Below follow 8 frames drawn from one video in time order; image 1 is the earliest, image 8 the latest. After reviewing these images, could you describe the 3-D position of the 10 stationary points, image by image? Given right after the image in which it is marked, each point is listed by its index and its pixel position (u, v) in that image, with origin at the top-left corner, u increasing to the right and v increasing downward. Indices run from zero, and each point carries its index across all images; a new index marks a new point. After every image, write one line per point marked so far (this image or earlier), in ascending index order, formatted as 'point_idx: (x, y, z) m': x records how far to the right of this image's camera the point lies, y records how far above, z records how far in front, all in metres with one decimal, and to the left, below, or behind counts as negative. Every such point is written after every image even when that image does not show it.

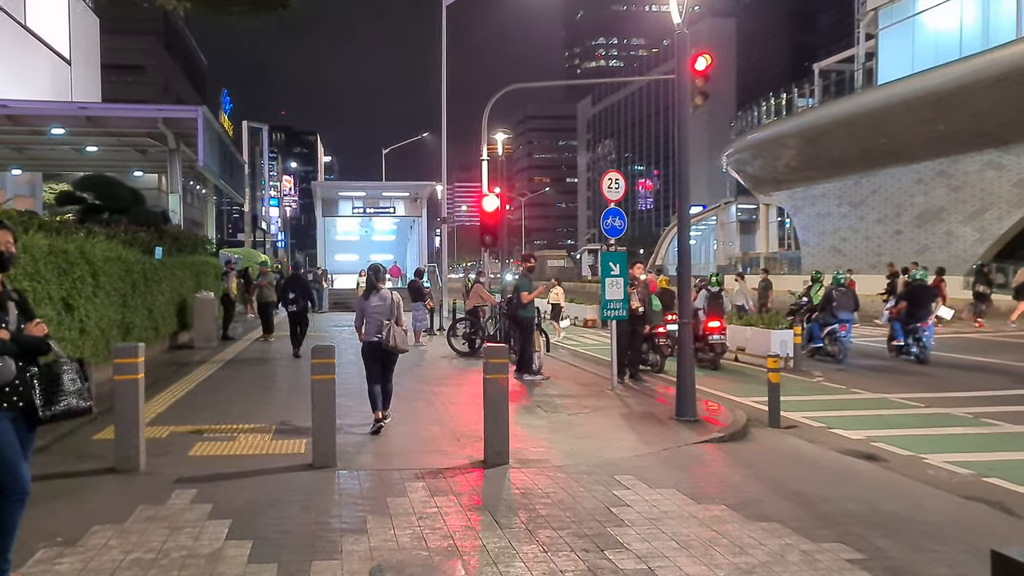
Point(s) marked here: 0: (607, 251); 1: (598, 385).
0: (+1.2, +0.4, +10.9) m
1: (+1.1, -1.2, +11.4) m
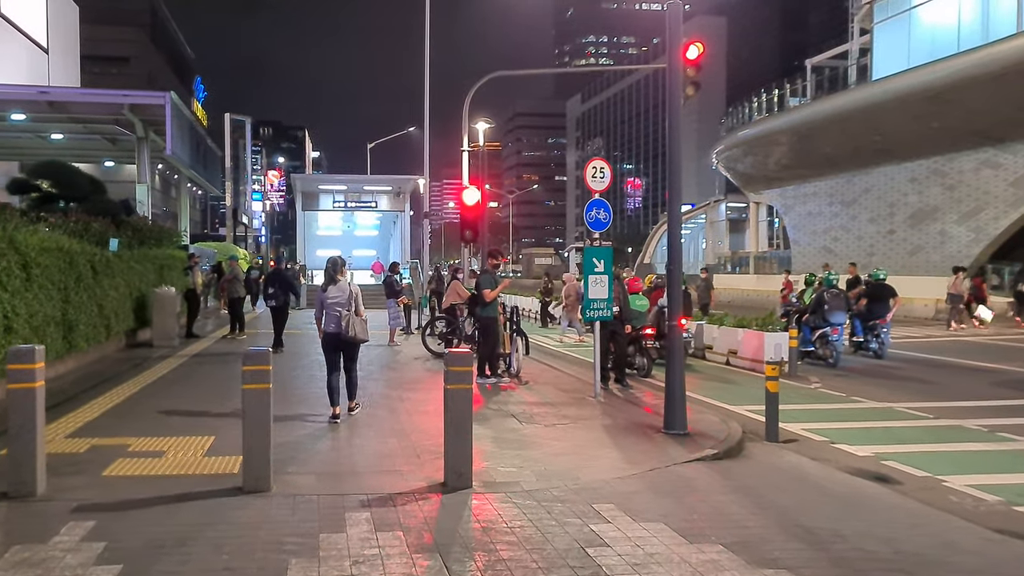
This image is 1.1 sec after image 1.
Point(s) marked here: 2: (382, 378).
0: (+0.9, +0.5, +10.0) m
1: (+0.8, -1.2, +10.5) m
2: (-1.7, -1.2, +11.8) m
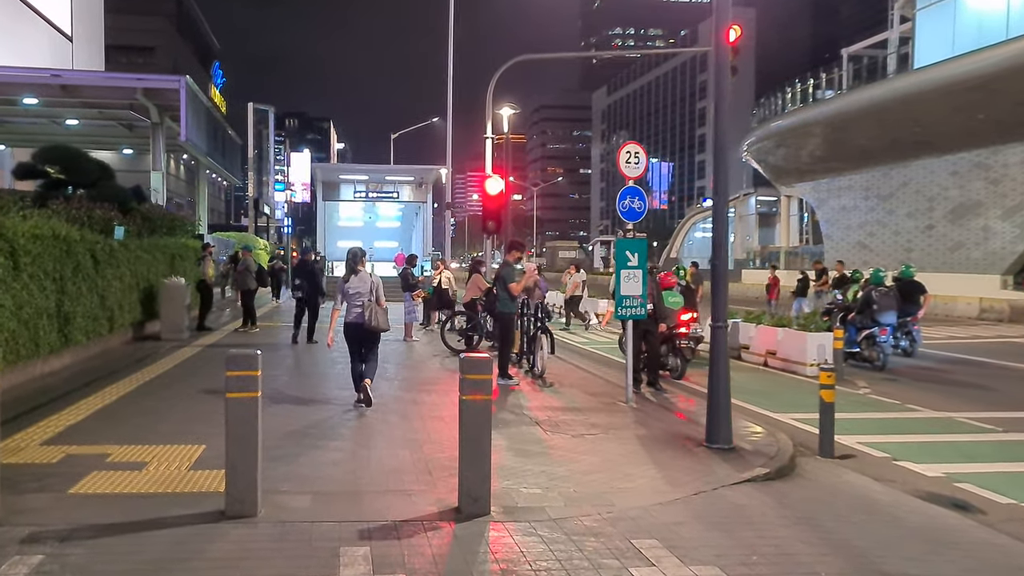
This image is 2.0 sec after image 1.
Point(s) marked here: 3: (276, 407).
0: (+1.1, +0.5, +9.2) m
1: (+1.0, -1.2, +9.7) m
2: (-1.4, -1.1, +11.0) m
3: (-2.4, -1.2, +9.0) m
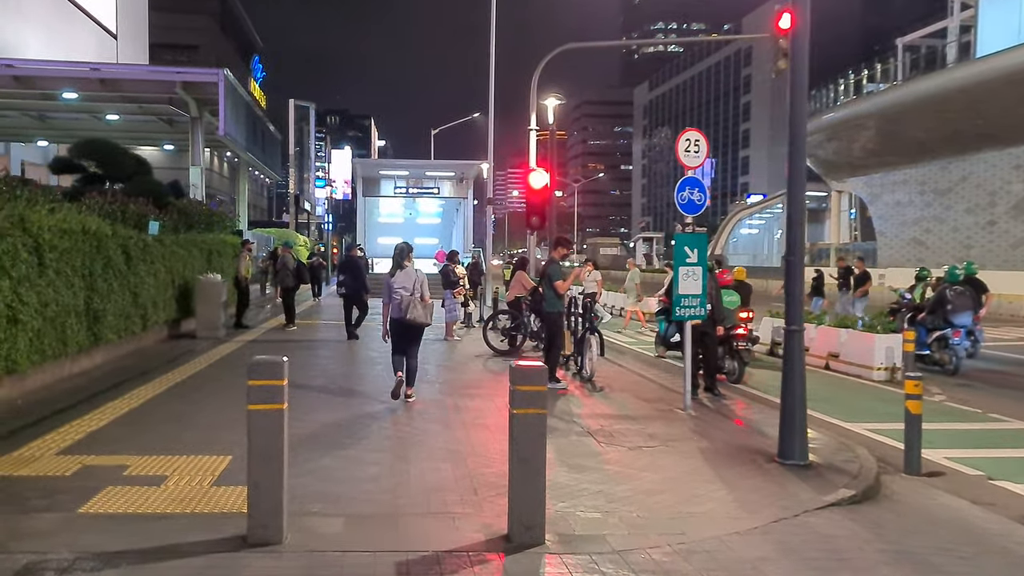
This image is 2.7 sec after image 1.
0: (+1.6, +0.5, +8.5) m
1: (+1.5, -1.1, +9.0) m
2: (-0.9, -1.1, +10.5) m
3: (-1.9, -1.1, +8.5) m
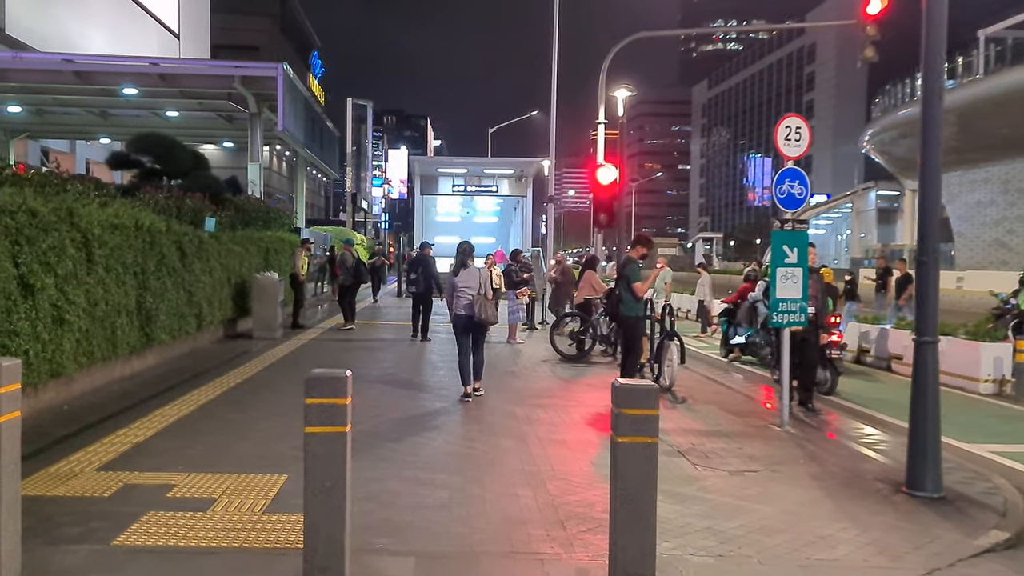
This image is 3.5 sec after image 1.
0: (+2.3, +0.5, +7.7) m
1: (+2.2, -1.2, +8.2) m
2: (-0.1, -1.1, +9.8) m
3: (-1.2, -1.1, +7.8) m
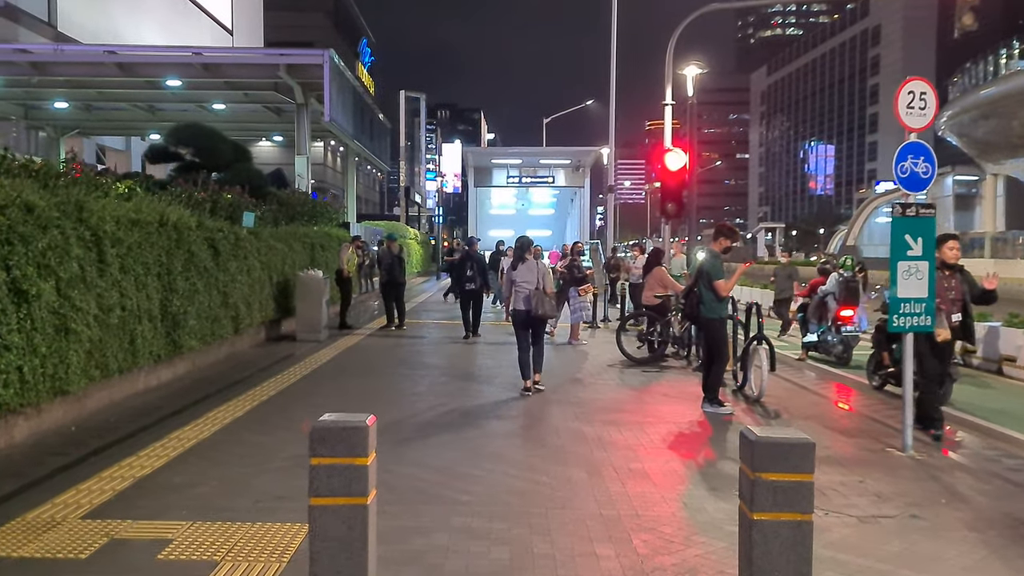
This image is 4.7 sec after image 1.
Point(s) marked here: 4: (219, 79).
0: (+2.8, +0.5, +6.4) m
1: (+2.7, -1.2, +6.9) m
2: (+0.6, -1.1, +8.6) m
3: (-0.7, -1.1, +6.8) m
4: (-6.4, +4.6, +19.8) m
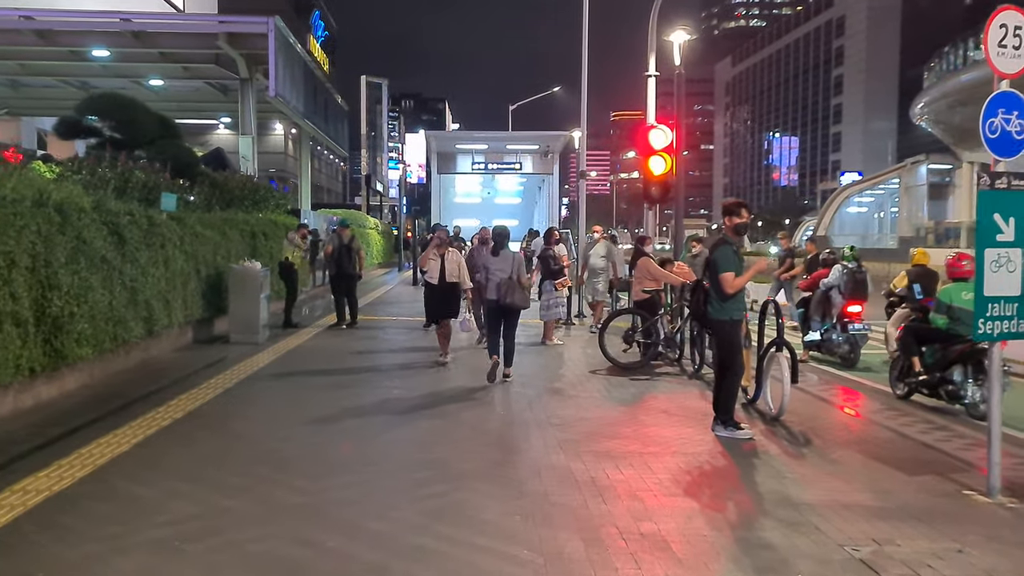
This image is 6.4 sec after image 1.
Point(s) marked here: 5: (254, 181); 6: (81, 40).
0: (+2.6, +0.5, +4.9) m
1: (+2.5, -1.1, +5.4) m
2: (+0.3, -1.0, +7.1) m
3: (-0.9, -1.1, +5.2) m
4: (-7.1, +4.7, +17.9) m
5: (-4.4, +1.8, +15.6) m
6: (-8.2, +4.7, +17.2) m
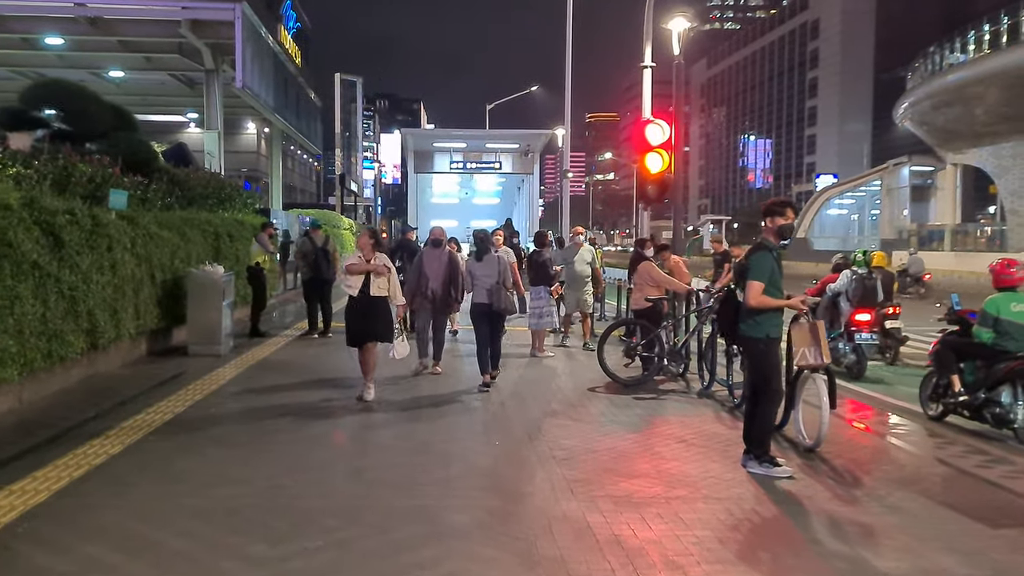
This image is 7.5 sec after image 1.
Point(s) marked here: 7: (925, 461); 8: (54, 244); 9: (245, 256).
0: (+2.6, +0.5, +4.0) m
1: (+2.6, -1.2, +4.5) m
2: (+0.3, -1.1, +6.1) m
3: (-0.9, -1.2, +4.2) m
4: (-7.4, +4.6, +16.7) m
5: (-4.7, +1.7, +14.6) m
6: (-8.5, +4.6, +16.0) m
7: (+2.8, -1.1, +6.1) m
8: (-3.7, +0.4, +7.4) m
9: (-4.1, +0.5, +14.0) m
